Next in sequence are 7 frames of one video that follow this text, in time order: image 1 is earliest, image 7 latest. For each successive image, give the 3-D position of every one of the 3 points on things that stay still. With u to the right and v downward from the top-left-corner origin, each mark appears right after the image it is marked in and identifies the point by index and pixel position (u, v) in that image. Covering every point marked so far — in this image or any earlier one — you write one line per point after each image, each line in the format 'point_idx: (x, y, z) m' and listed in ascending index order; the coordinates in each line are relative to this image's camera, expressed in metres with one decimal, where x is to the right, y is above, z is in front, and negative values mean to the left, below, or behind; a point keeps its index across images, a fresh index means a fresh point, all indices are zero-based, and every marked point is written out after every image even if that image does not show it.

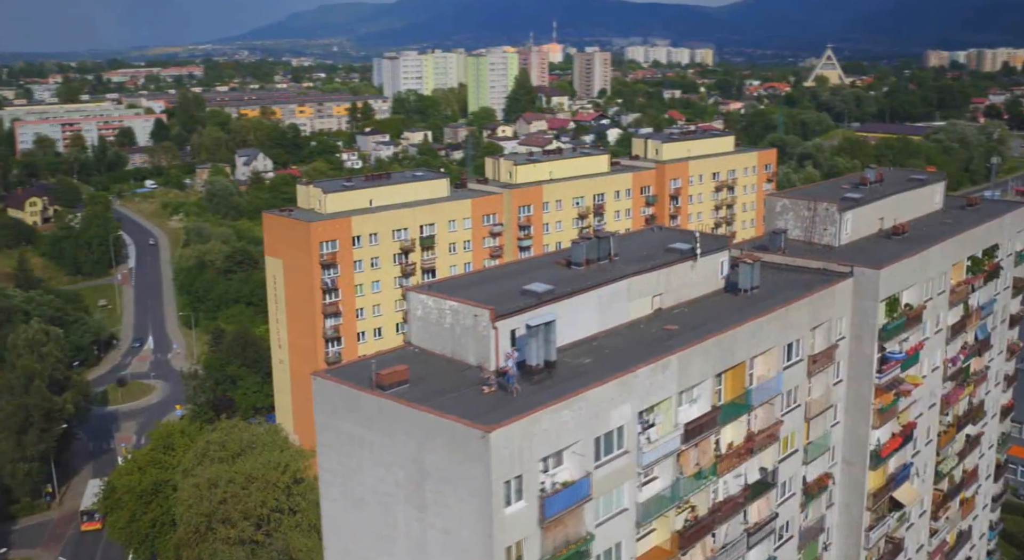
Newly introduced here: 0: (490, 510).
0: (-0.2, -2.4, +10.4) m
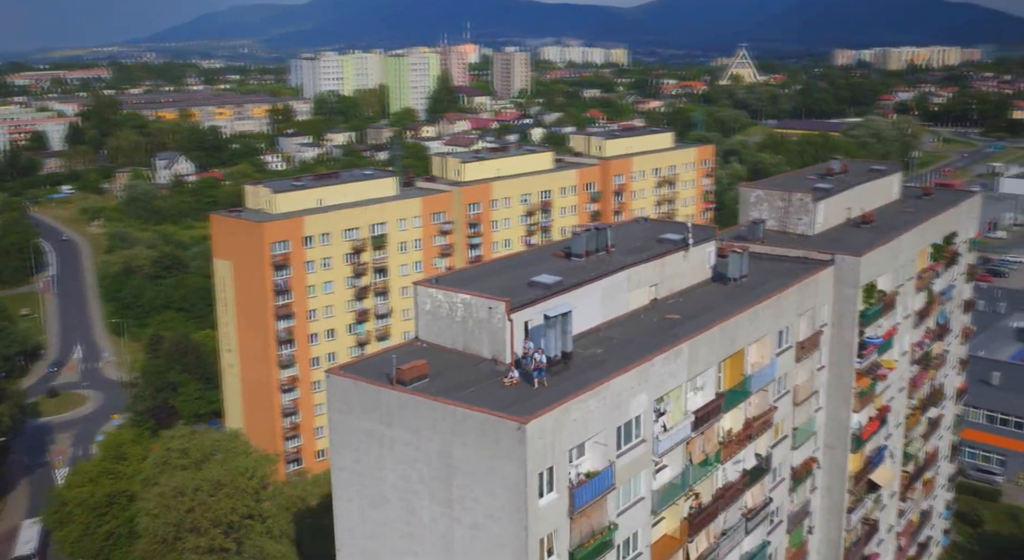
0: (+0.2, -2.3, +10.3) m
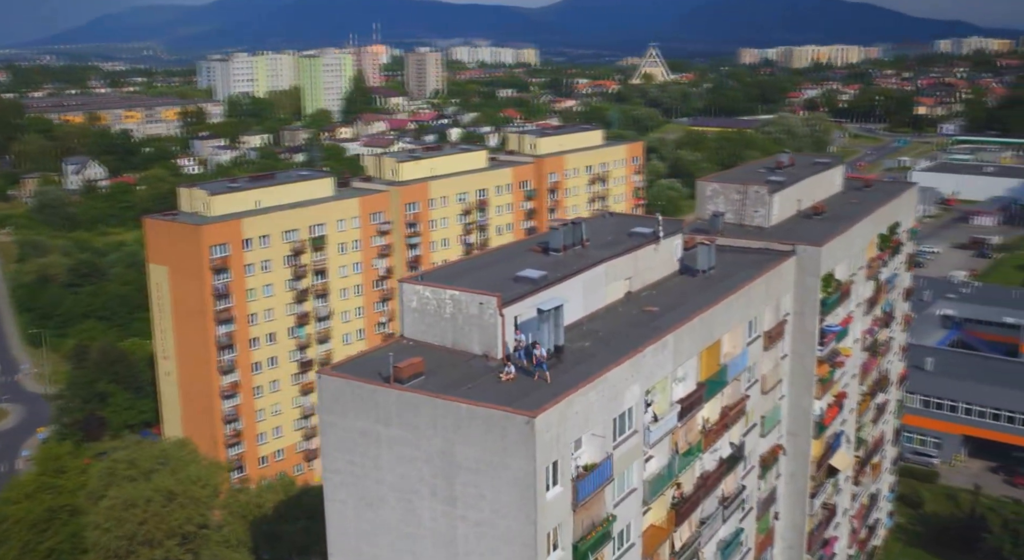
0: (+0.2, -2.3, +10.2) m
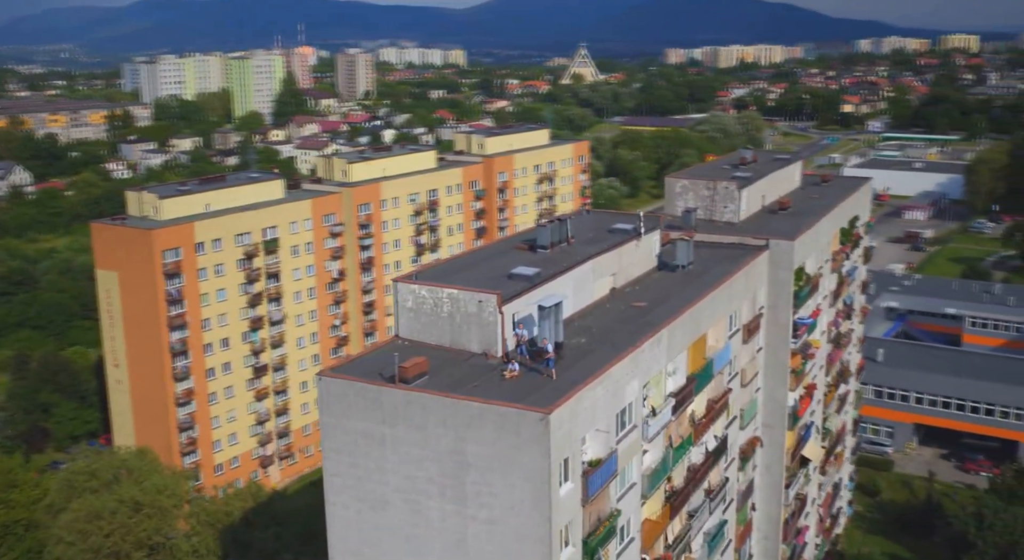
0: (+0.4, -2.2, +10.2) m
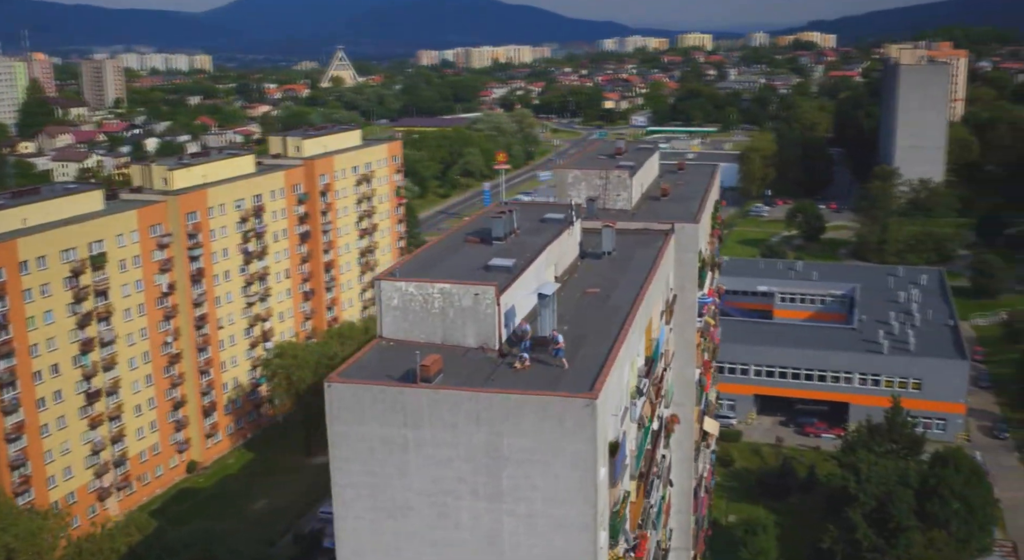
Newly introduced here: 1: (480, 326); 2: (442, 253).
0: (+0.8, -2.1, +10.2) m
1: (-0.4, -0.6, +12.0) m
2: (-1.0, +0.4, +14.3) m
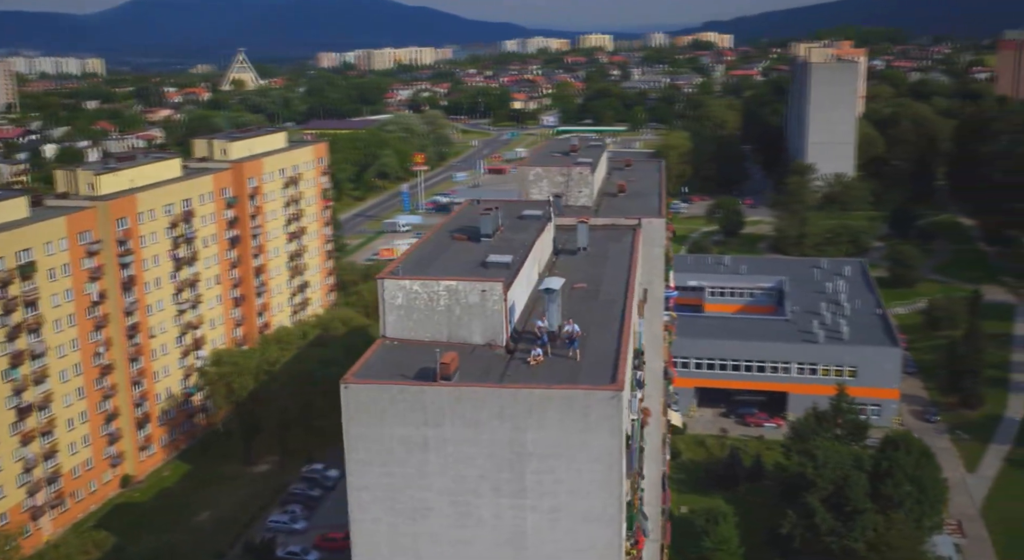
0: (+1.1, -2.0, +10.2) m
1: (-0.3, -0.5, +11.9) m
2: (-1.2, +0.4, +14.1) m
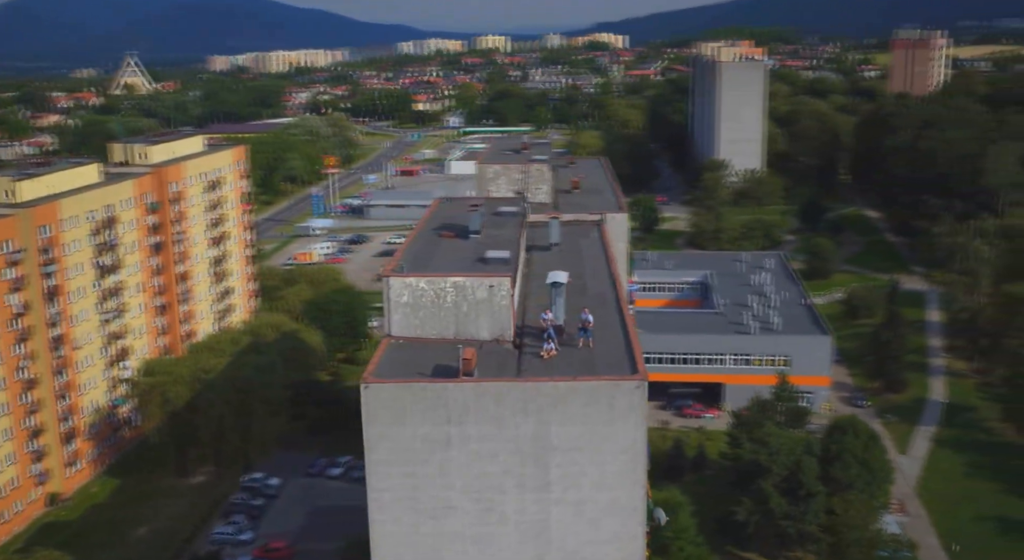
0: (+1.4, -1.9, +10.4) m
1: (-0.2, -0.5, +12.0) m
2: (-1.3, +0.5, +14.1) m
